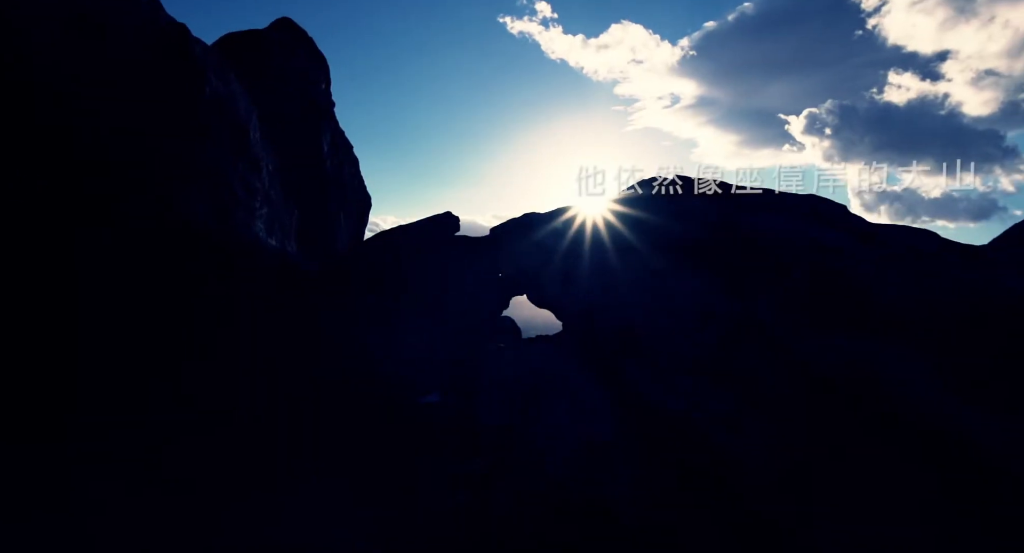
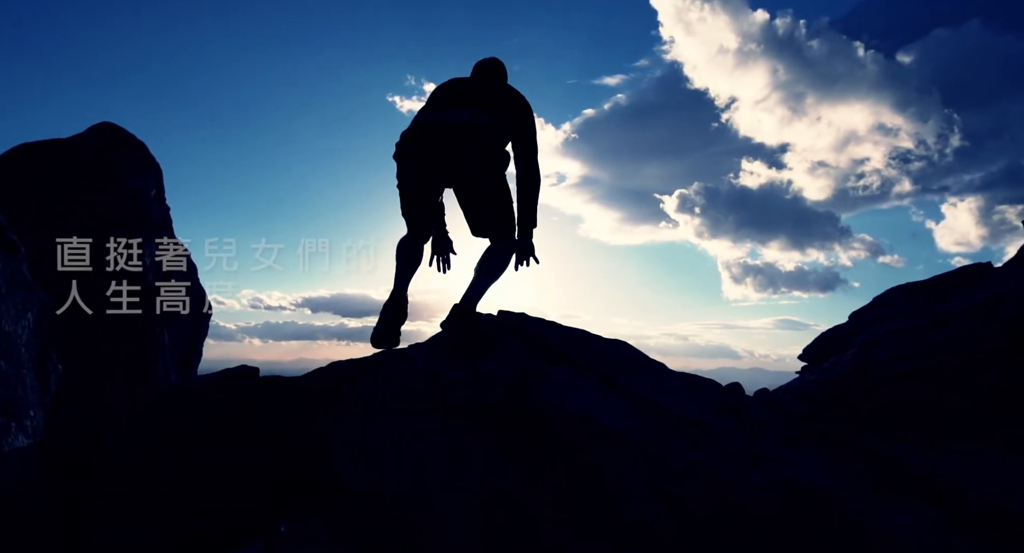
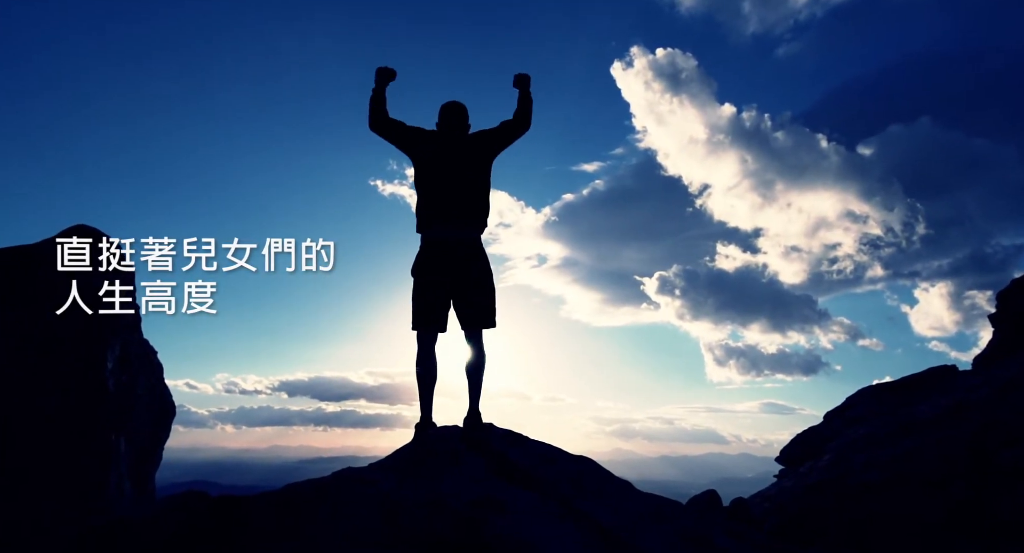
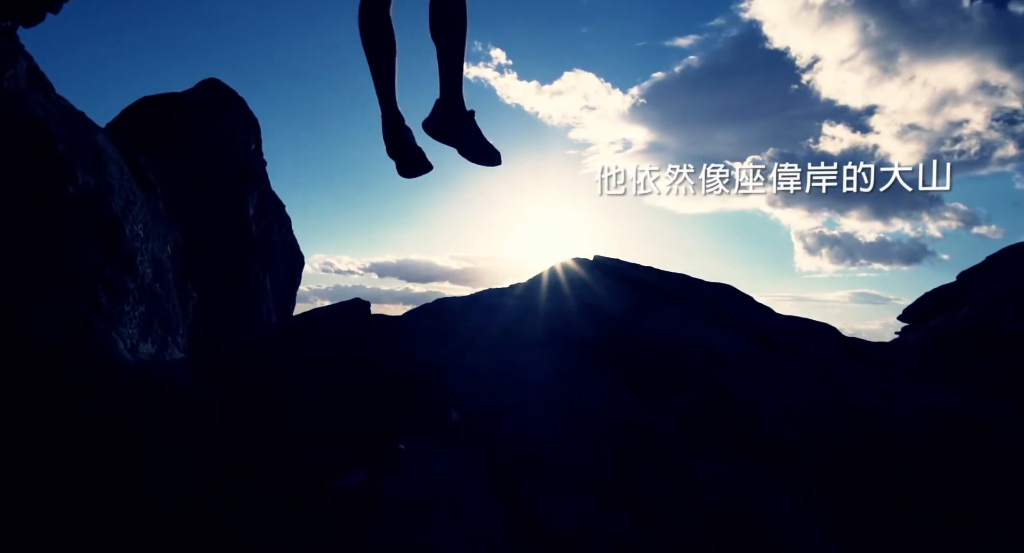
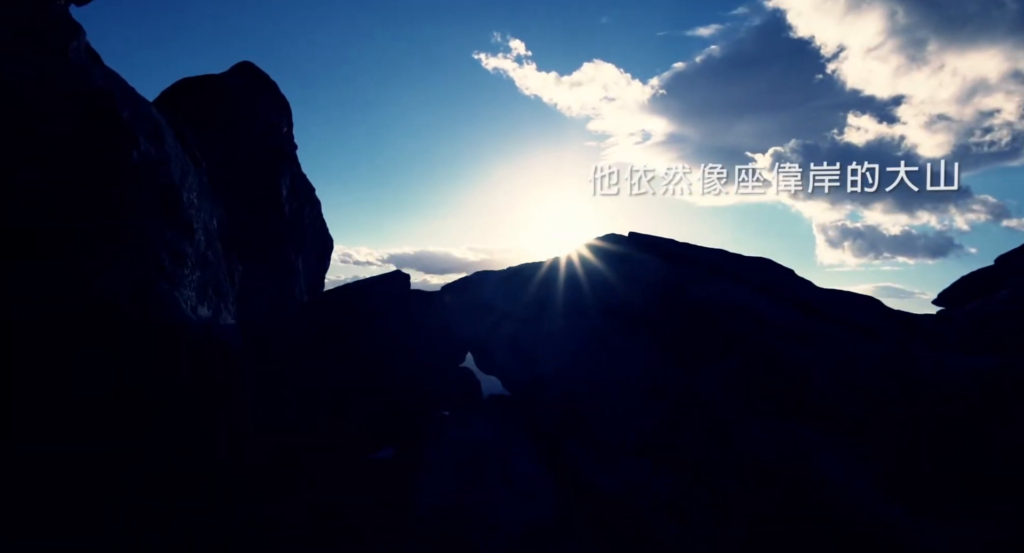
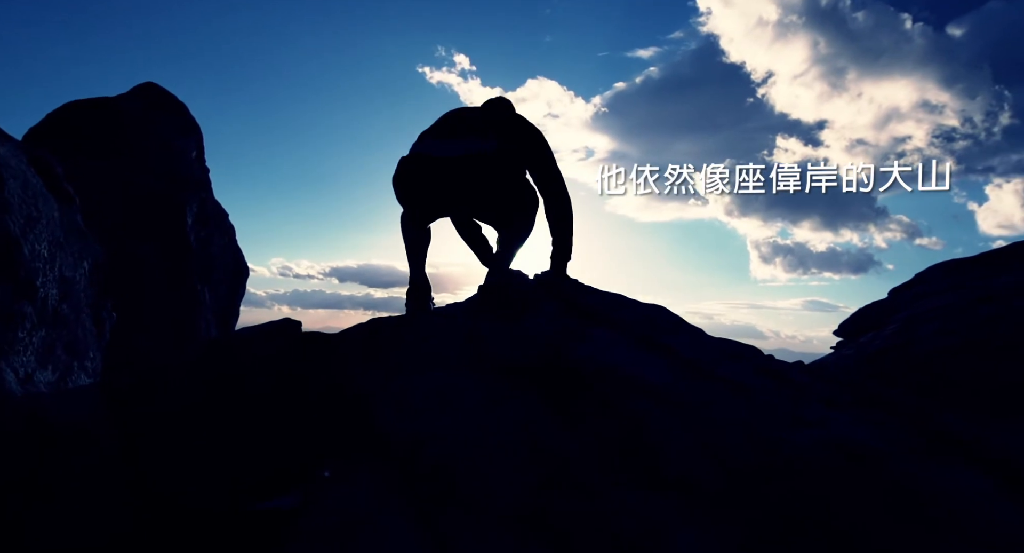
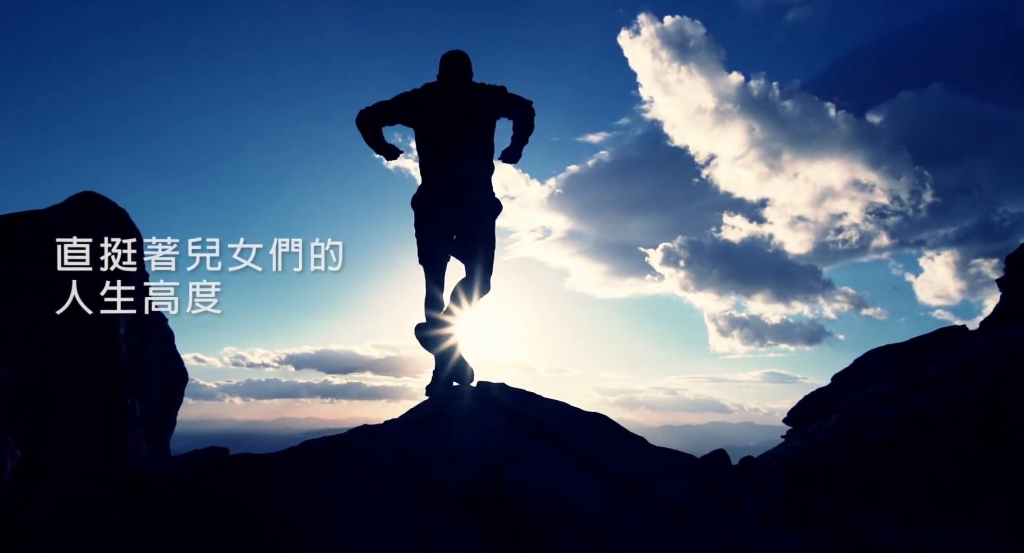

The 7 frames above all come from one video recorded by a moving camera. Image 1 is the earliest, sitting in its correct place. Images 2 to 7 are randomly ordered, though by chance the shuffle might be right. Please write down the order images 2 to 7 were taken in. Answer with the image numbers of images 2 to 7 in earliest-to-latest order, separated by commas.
5, 4, 6, 2, 7, 3
